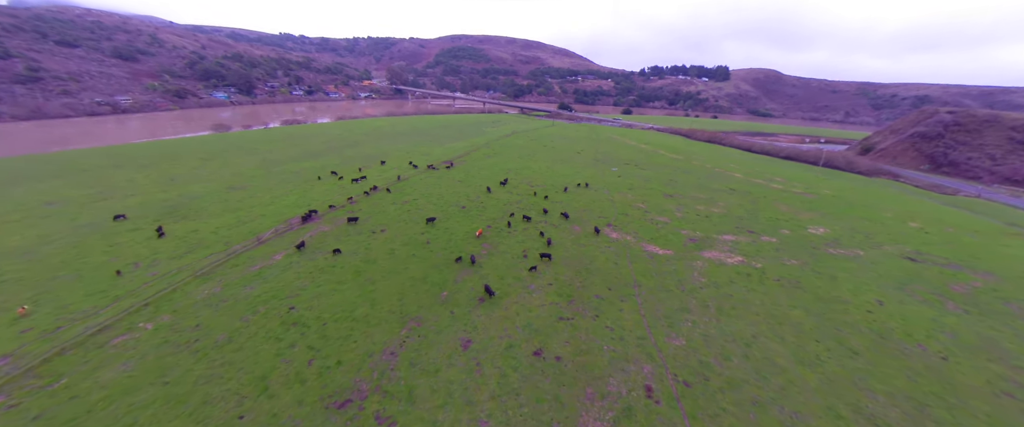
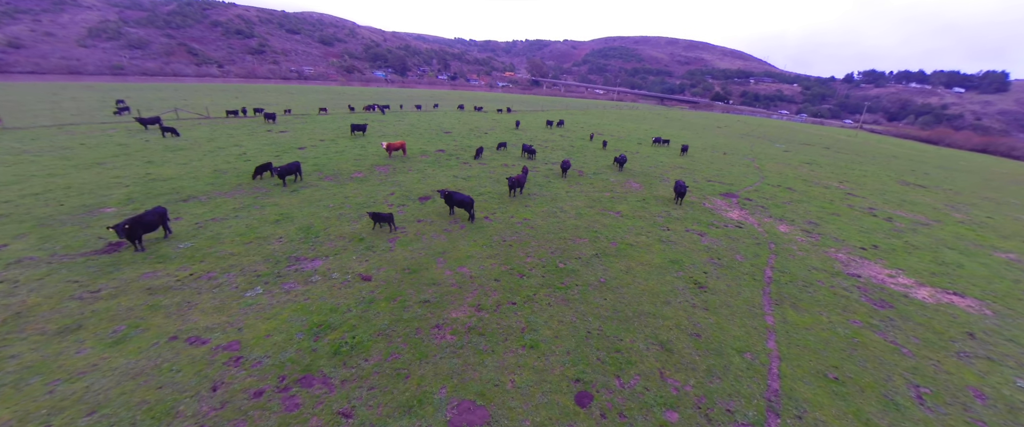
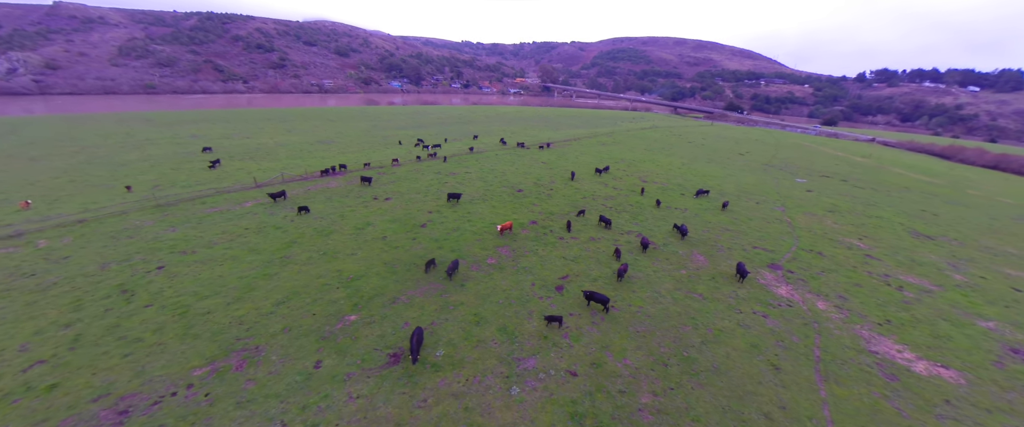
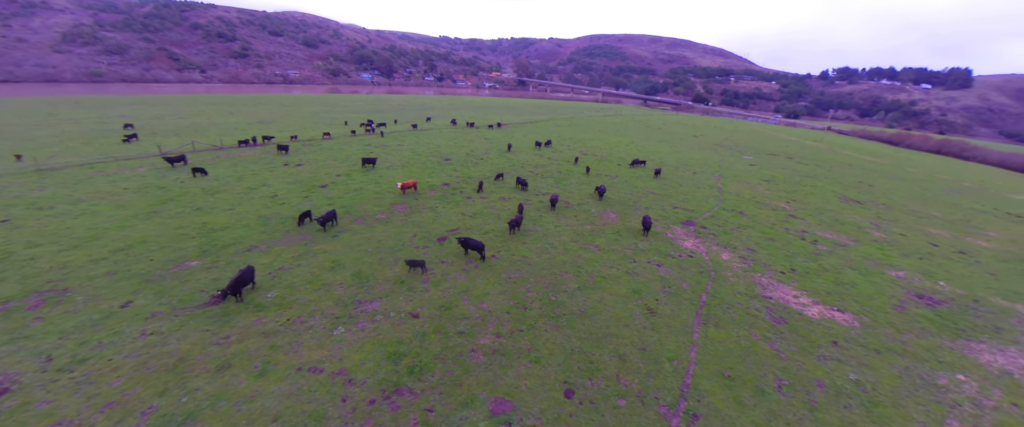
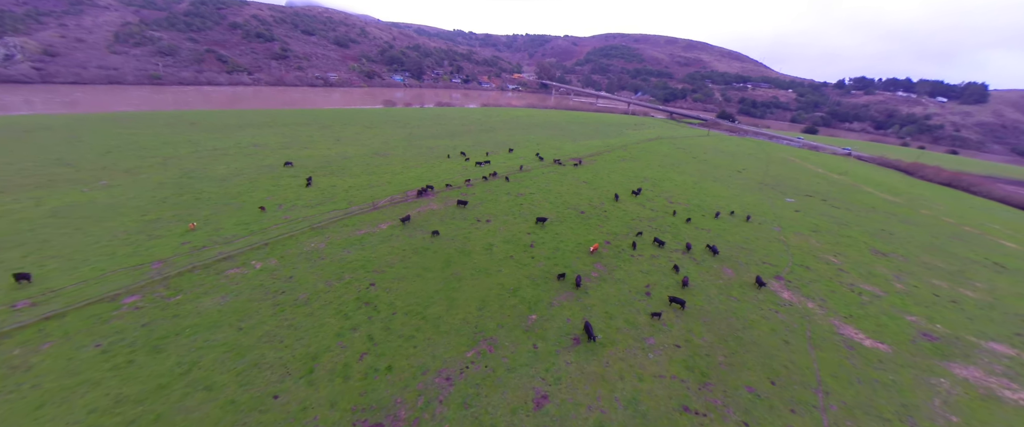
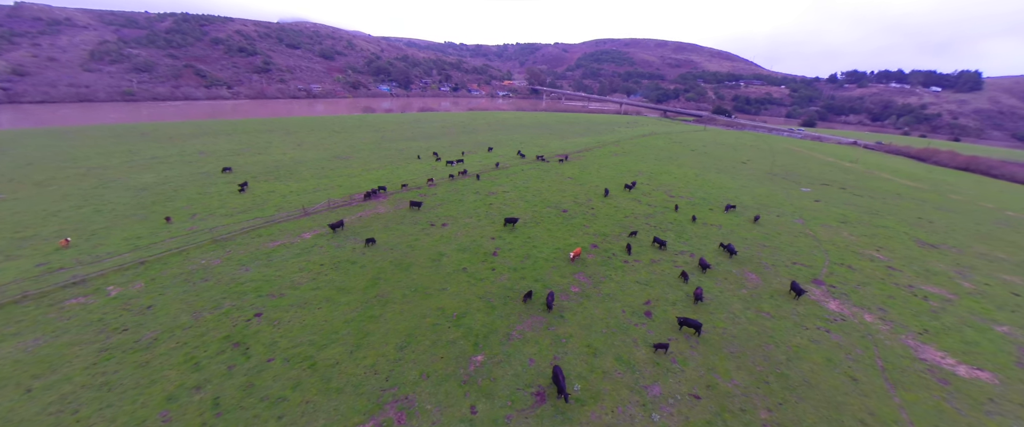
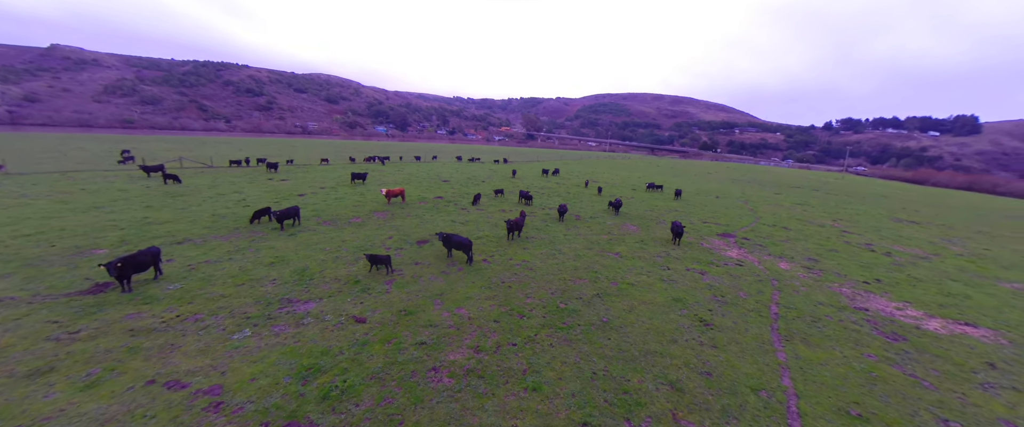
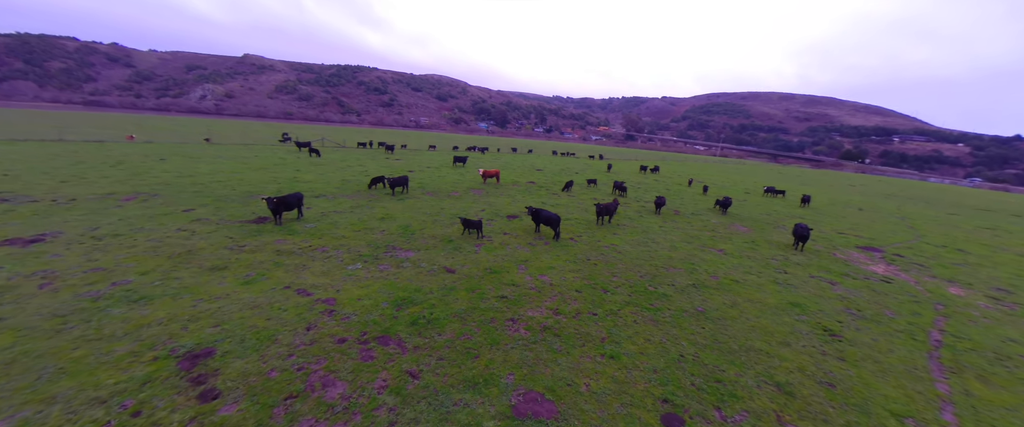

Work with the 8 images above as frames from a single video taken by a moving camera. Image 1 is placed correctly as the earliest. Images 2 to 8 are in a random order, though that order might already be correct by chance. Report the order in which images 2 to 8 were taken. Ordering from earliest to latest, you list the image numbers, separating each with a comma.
5, 6, 3, 4, 2, 7, 8
